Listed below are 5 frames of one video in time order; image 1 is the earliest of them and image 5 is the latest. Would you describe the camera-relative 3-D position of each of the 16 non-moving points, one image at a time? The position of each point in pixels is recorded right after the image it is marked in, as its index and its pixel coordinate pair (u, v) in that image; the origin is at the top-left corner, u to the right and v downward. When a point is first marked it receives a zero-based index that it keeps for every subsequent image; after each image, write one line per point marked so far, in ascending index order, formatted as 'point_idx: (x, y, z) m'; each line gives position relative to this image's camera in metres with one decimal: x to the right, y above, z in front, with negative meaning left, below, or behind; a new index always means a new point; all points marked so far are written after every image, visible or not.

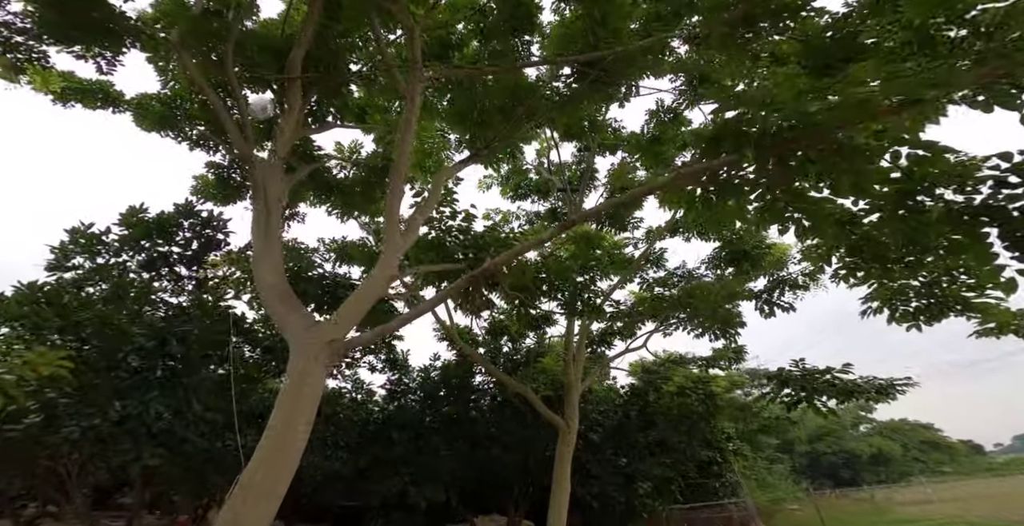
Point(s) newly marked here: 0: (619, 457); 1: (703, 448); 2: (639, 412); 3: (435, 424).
0: (+1.8, -3.4, +8.4) m
1: (+3.4, -3.4, +8.6) m
2: (+2.3, -2.7, +8.6) m
3: (-1.4, -2.8, +8.4) m
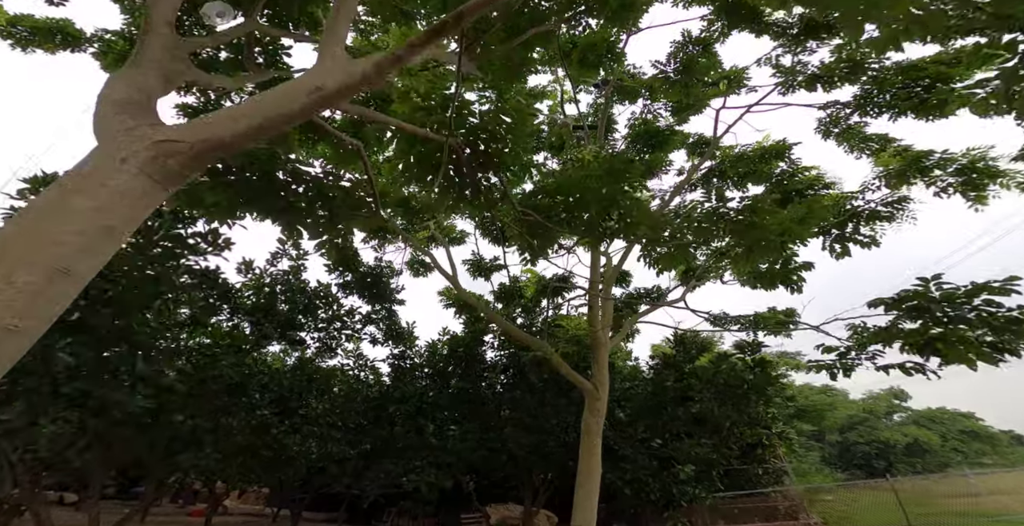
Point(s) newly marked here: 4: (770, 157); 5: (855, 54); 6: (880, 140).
0: (+2.1, -2.8, +7.5) m
1: (+3.7, -2.7, +7.6) m
2: (+2.5, -2.0, +7.7) m
3: (-1.1, -2.2, +7.6) m
4: (+3.4, +1.4, +6.4) m
5: (+4.7, +2.9, +6.7) m
6: (+5.0, +1.7, +6.6) m
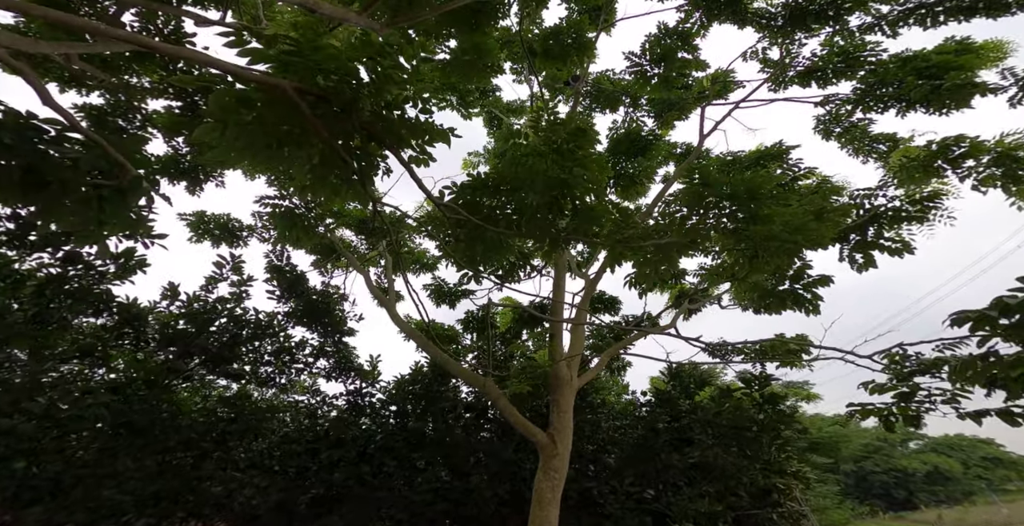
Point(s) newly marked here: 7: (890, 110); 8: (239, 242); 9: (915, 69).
0: (+1.7, -3.0, +6.5) m
1: (+3.3, -2.9, +6.6) m
2: (+2.2, -2.3, +6.7) m
3: (-1.5, -2.5, +6.6) m
4: (+3.0, +1.2, +5.7) m
5: (+4.2, +2.7, +6.0) m
6: (+4.6, +1.5, +5.8) m
7: (+4.7, +1.9, +6.0) m
8: (-3.6, +0.3, +6.3) m
9: (+4.7, +2.3, +5.6) m
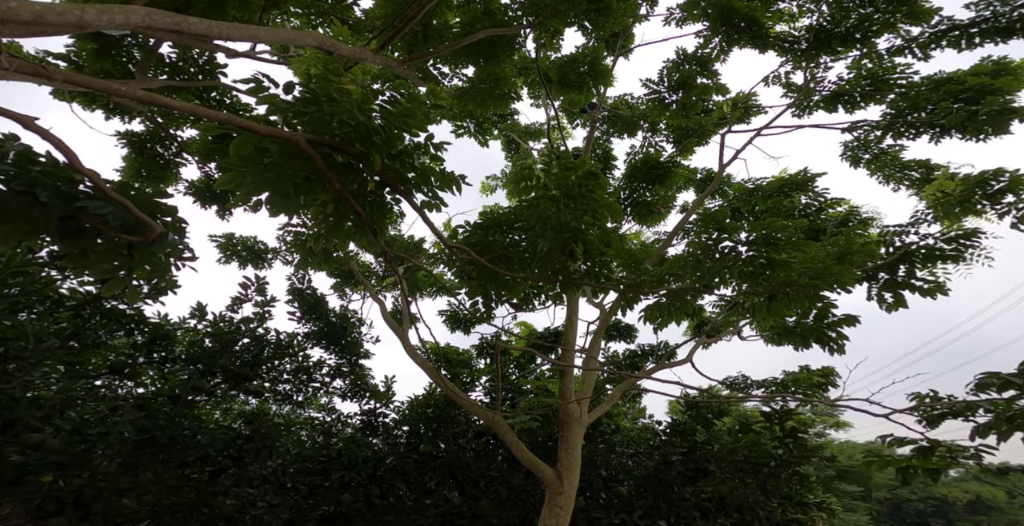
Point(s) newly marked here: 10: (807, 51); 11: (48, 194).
0: (+1.9, -3.4, +6.3) m
1: (+3.5, -3.3, +6.4) m
2: (+2.3, -2.7, +6.6) m
3: (-1.3, -2.8, +6.6) m
4: (+3.2, +0.8, +5.5) m
5: (+4.5, +2.3, +5.8) m
6: (+4.8, +1.1, +5.6) m
7: (+4.9, +1.5, +5.8) m
8: (-3.4, 0.0, +6.5) m
9: (+4.9, +1.9, +5.4) m
10: (+3.6, +2.6, +5.9) m
11: (-2.6, +0.4, +2.7) m
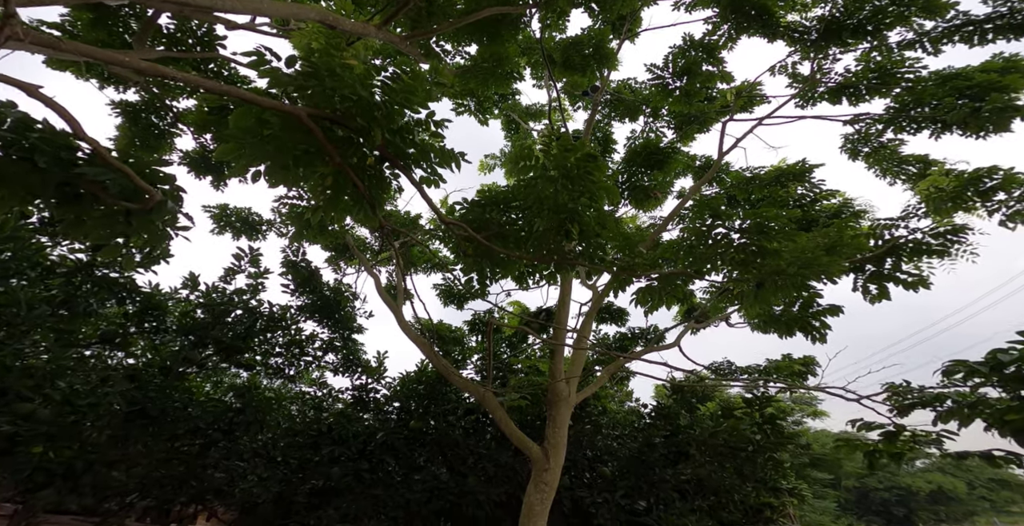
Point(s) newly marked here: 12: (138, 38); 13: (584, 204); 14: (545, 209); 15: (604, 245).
0: (+1.7, -3.2, +6.5) m
1: (+3.3, -3.2, +6.7) m
2: (+2.2, -2.5, +6.8) m
3: (-1.4, -2.5, +6.7) m
4: (+3.2, +1.0, +5.7) m
5: (+4.5, +2.4, +5.9) m
6: (+4.7, +1.2, +5.8) m
7: (+4.9, +1.6, +5.9) m
8: (-3.4, +0.4, +6.5) m
9: (+5.0, +2.0, +5.6) m
10: (+3.6, +2.7, +6.0) m
11: (-2.5, +0.6, +2.6) m
12: (-2.7, +1.7, +3.5) m
13: (+0.5, +0.4, +3.5) m
14: (+0.3, +0.4, +3.5) m
15: (+0.7, +0.1, +3.7) m
